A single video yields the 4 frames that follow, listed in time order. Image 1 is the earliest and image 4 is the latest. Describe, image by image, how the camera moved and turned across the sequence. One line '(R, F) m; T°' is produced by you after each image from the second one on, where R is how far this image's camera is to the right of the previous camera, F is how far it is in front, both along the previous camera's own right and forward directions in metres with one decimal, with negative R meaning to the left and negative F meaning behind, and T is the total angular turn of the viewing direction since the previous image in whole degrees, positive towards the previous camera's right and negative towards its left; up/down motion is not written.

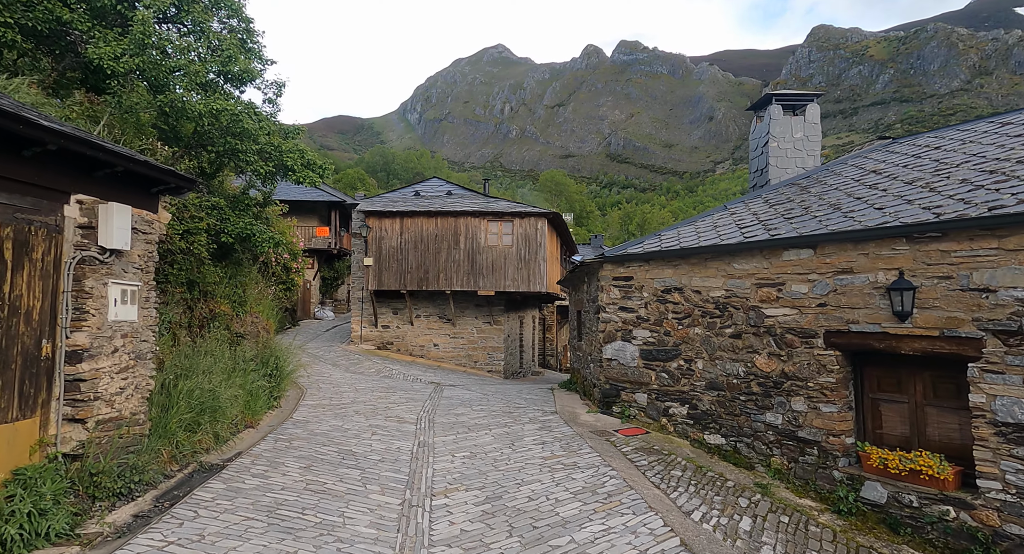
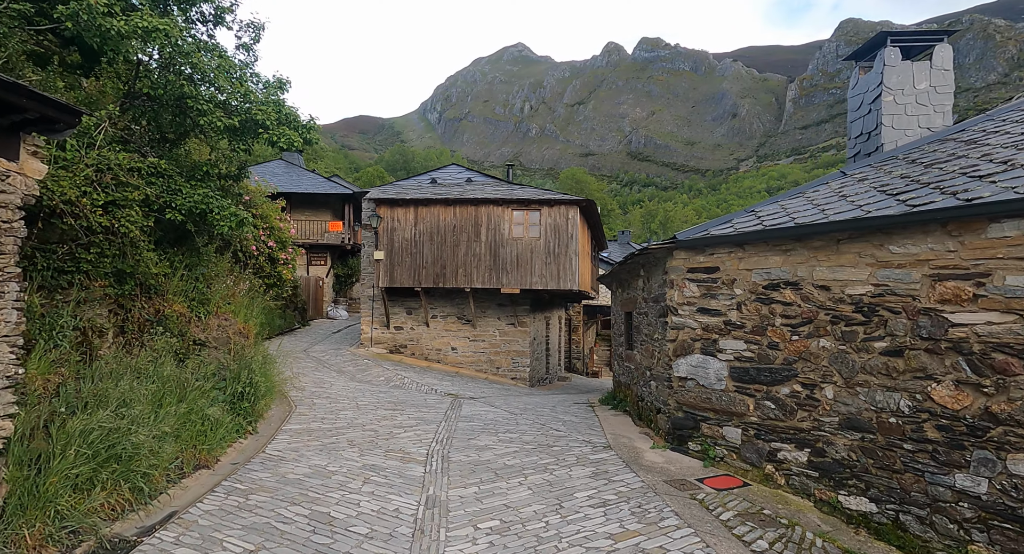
(-0.2, +1.9) m; -2°
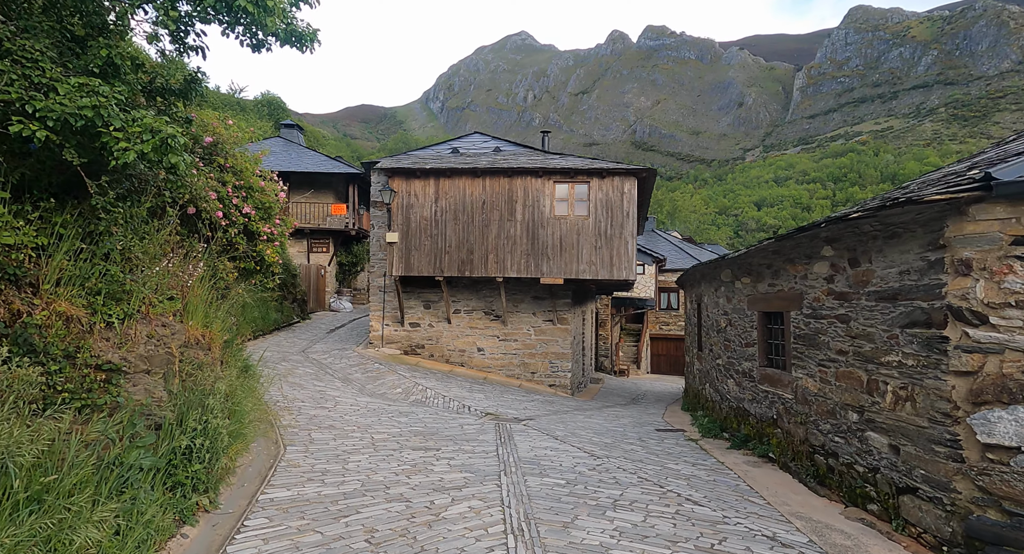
(-0.9, +2.7) m; 0°
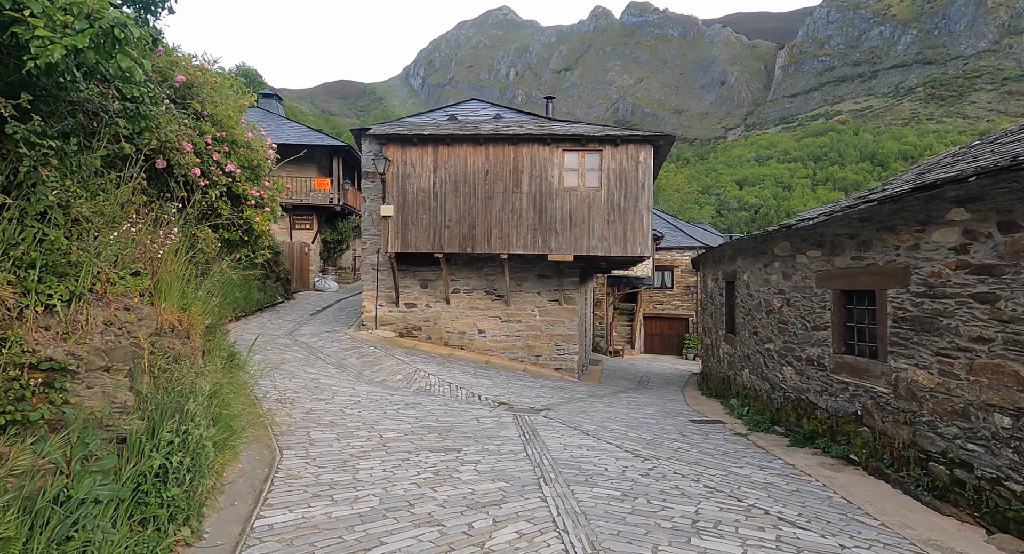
(-0.5, +0.9) m; +2°
